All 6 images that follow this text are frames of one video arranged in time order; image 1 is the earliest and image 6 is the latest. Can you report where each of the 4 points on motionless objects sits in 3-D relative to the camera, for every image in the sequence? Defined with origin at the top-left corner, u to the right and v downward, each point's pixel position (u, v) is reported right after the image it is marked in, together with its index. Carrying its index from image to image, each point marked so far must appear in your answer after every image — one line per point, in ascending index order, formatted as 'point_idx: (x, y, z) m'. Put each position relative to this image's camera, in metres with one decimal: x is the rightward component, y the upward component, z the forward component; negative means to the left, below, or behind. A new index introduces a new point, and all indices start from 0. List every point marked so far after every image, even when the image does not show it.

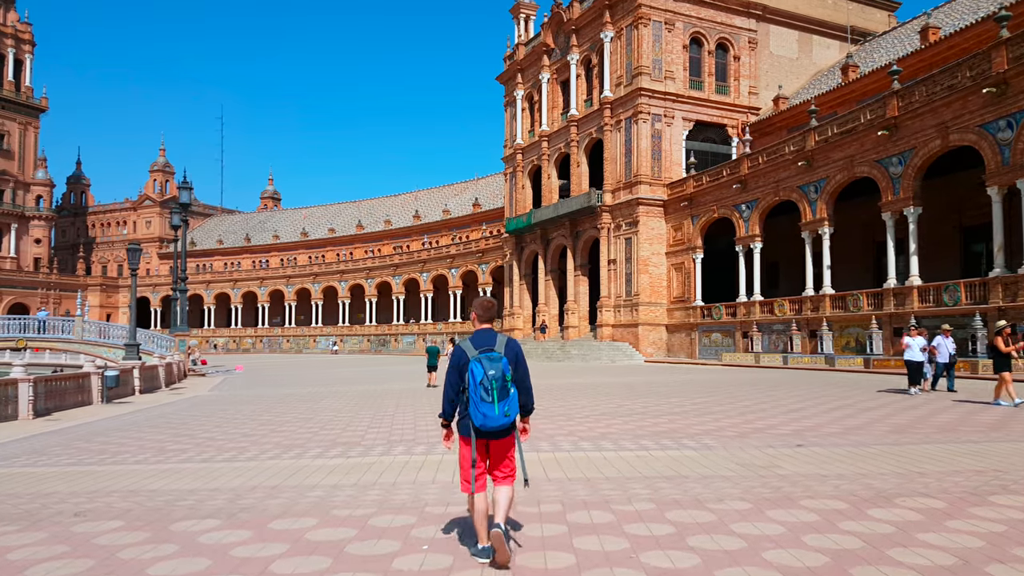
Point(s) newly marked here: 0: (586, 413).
0: (+1.2, -2.0, +12.0) m
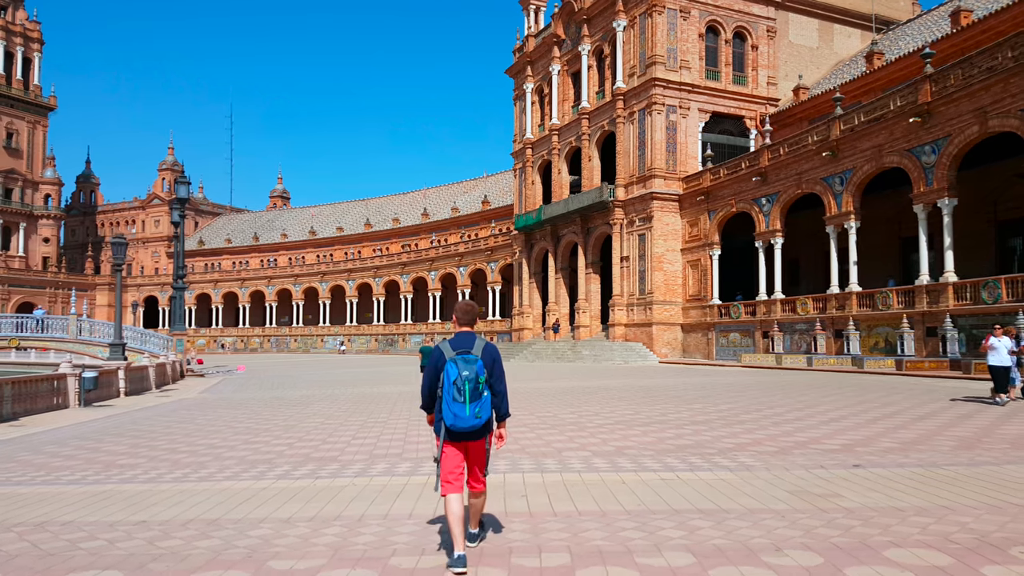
0: (+1.2, -1.9, +10.7) m
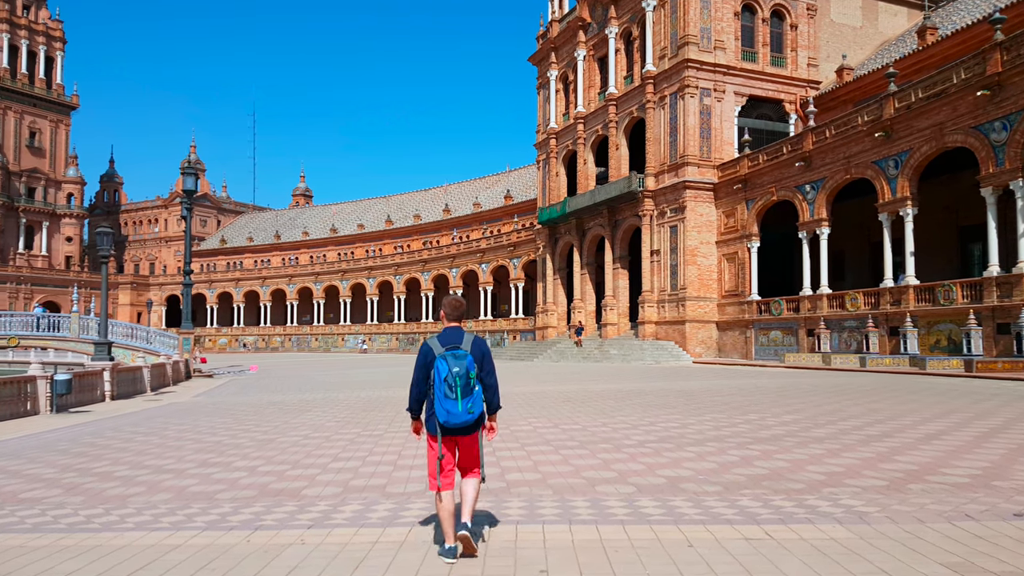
0: (+1.5, -1.8, +8.7) m
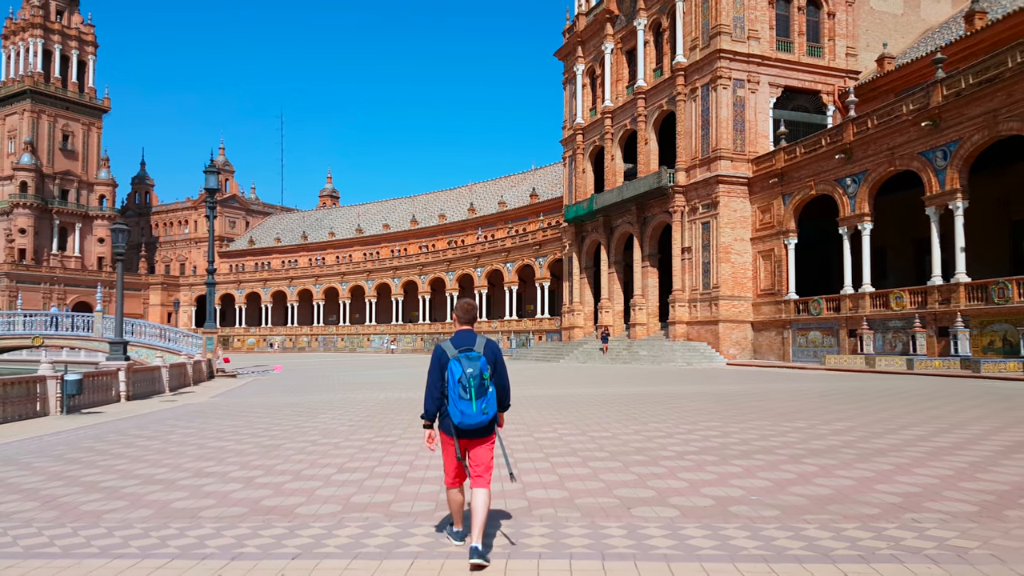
0: (+1.7, -1.7, +7.9) m
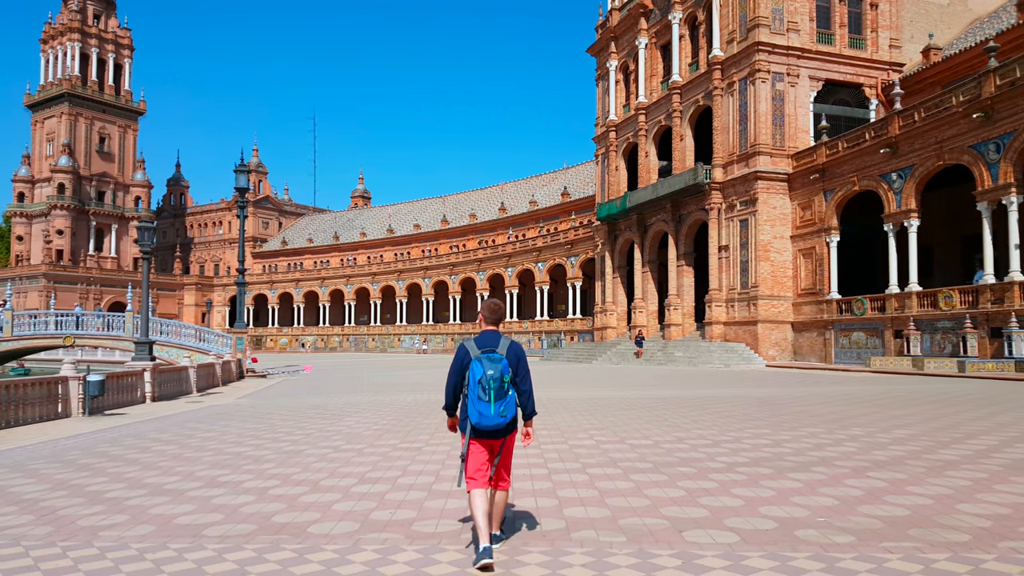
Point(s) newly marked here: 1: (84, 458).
0: (+2.1, -1.6, +7.2) m
1: (-4.6, -1.8, +8.1) m
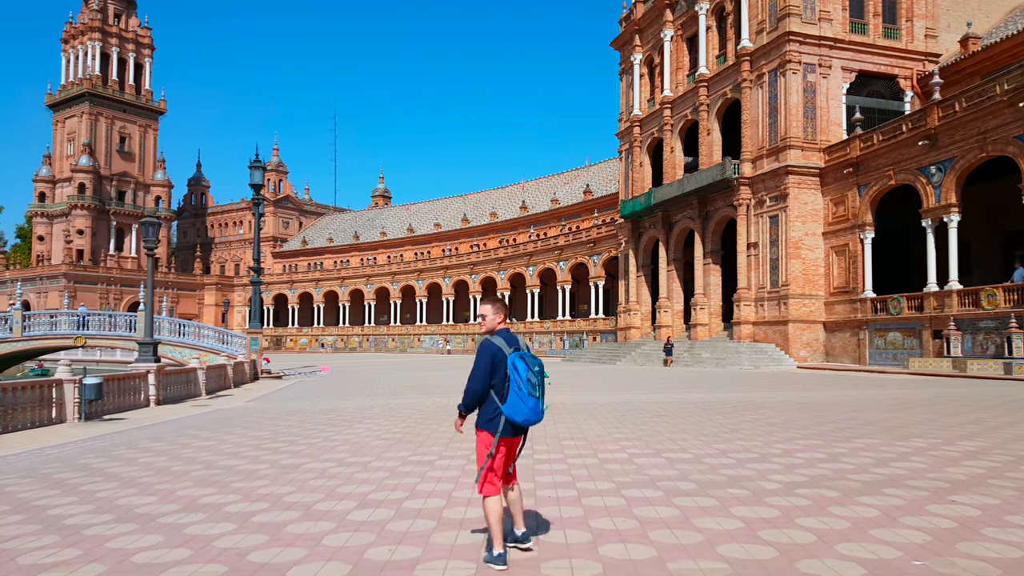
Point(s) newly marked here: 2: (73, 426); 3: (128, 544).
0: (+2.3, -1.6, +6.3) m
1: (-4.4, -1.8, +7.3) m
2: (-7.0, -2.2, +12.0) m
3: (-2.4, -1.6, +4.7) m
